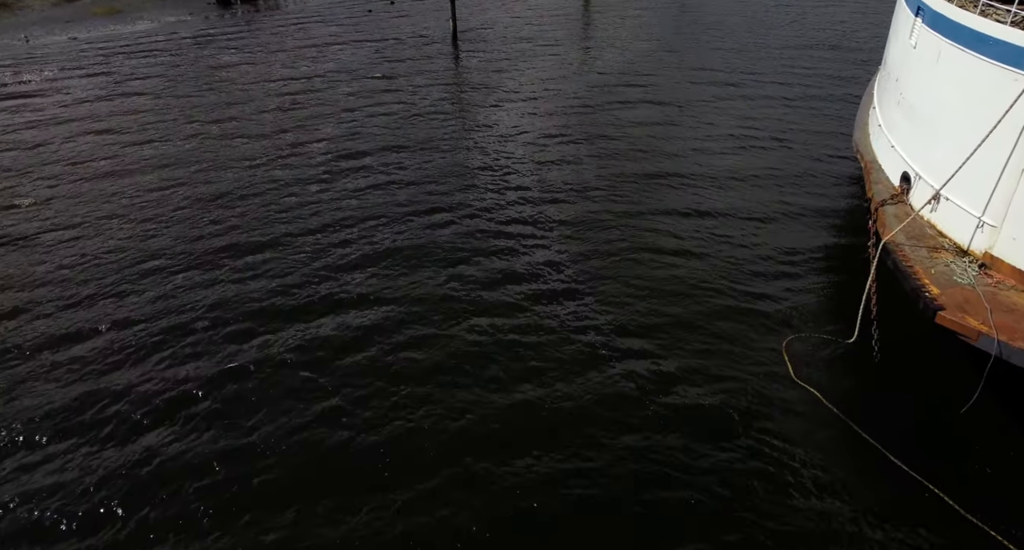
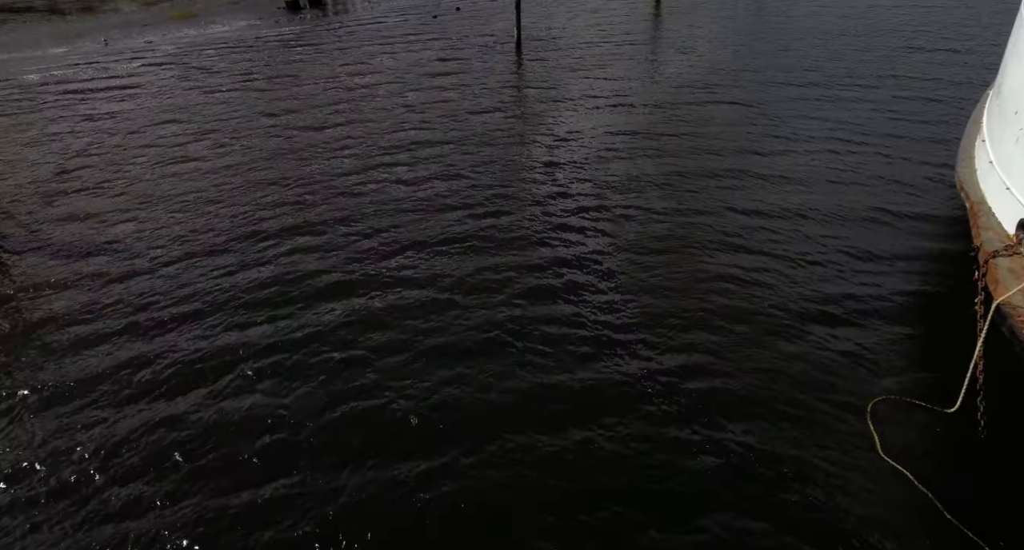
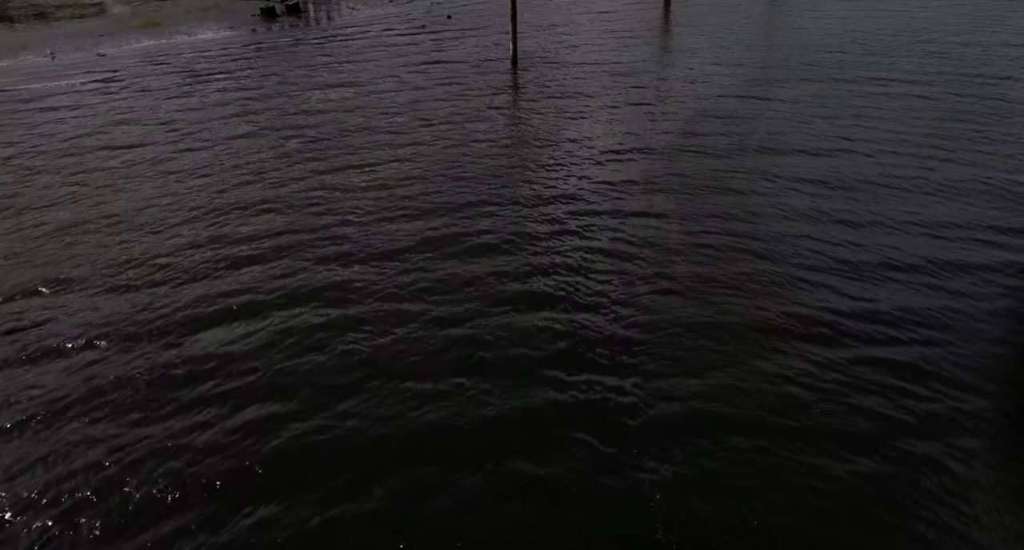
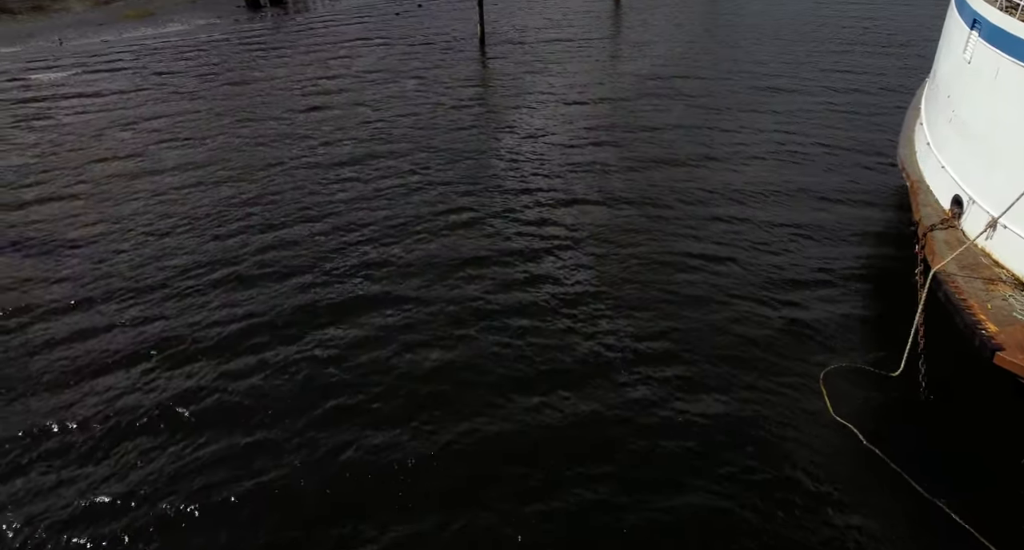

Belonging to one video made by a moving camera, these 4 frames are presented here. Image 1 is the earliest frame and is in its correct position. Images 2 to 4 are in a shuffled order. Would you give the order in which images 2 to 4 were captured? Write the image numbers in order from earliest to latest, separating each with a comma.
4, 2, 3
